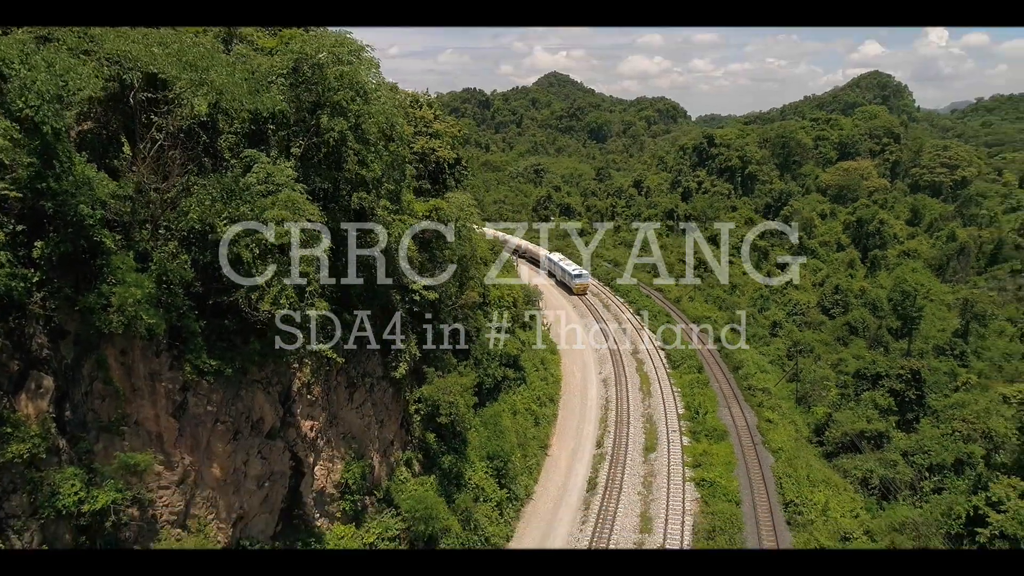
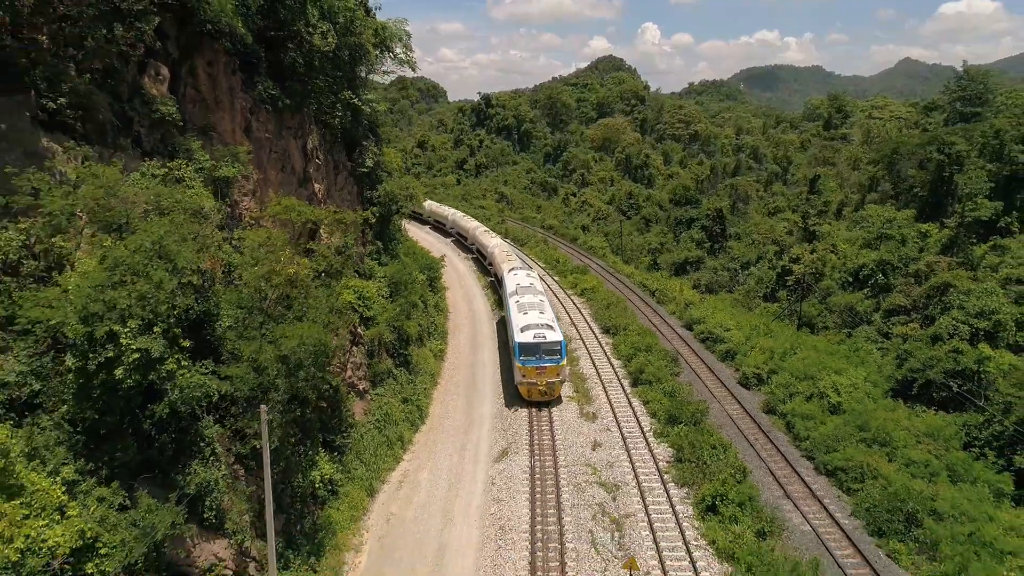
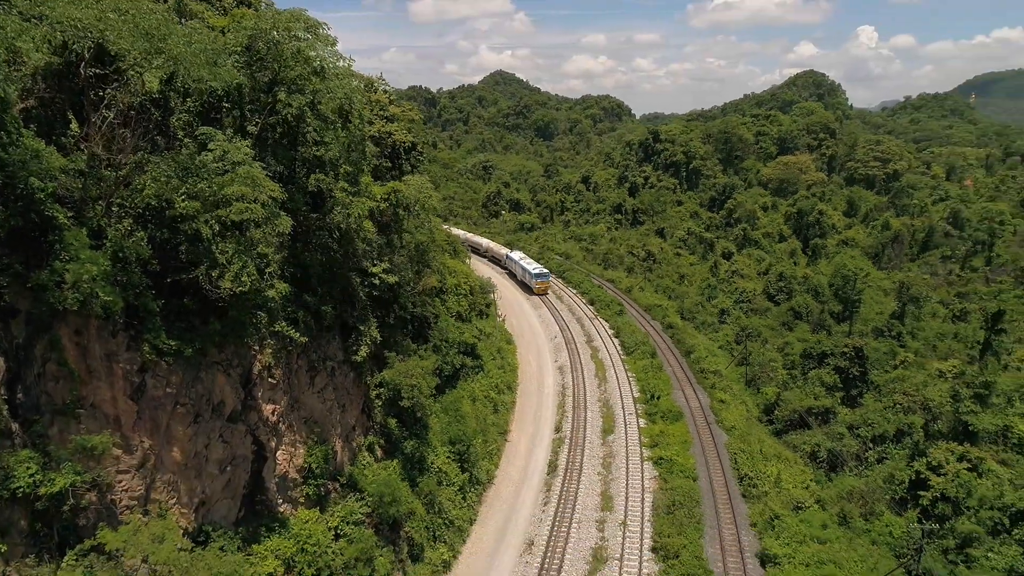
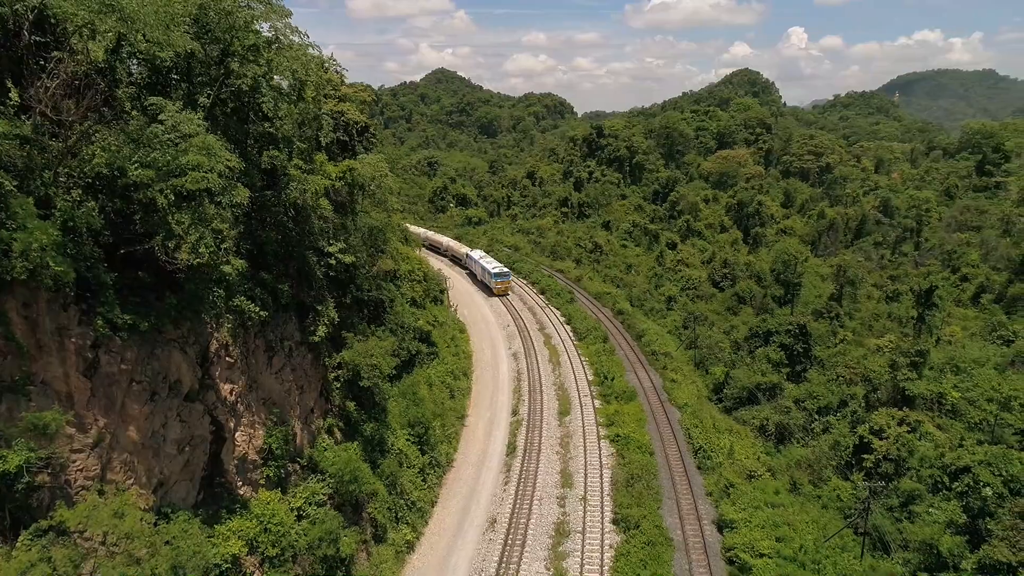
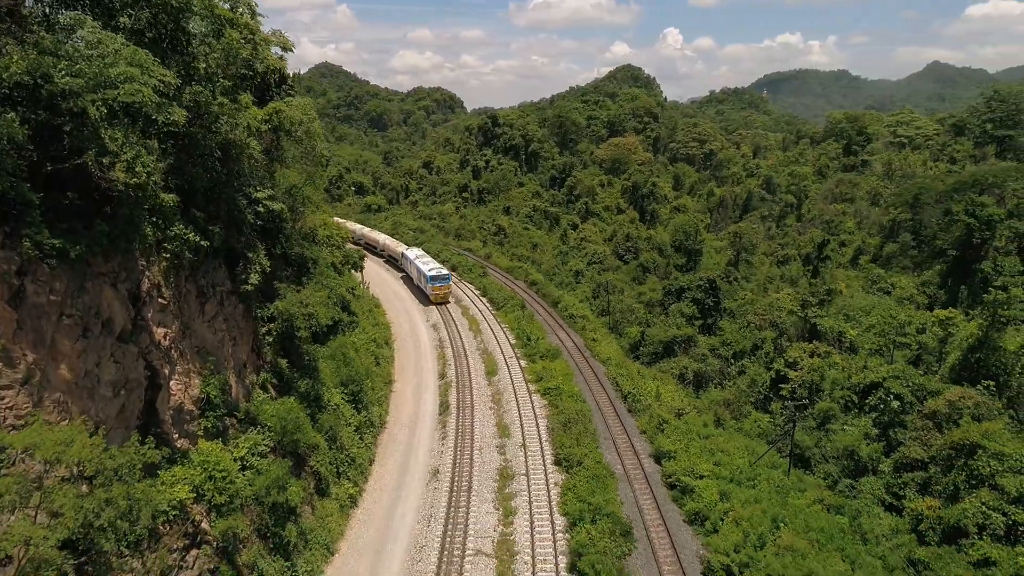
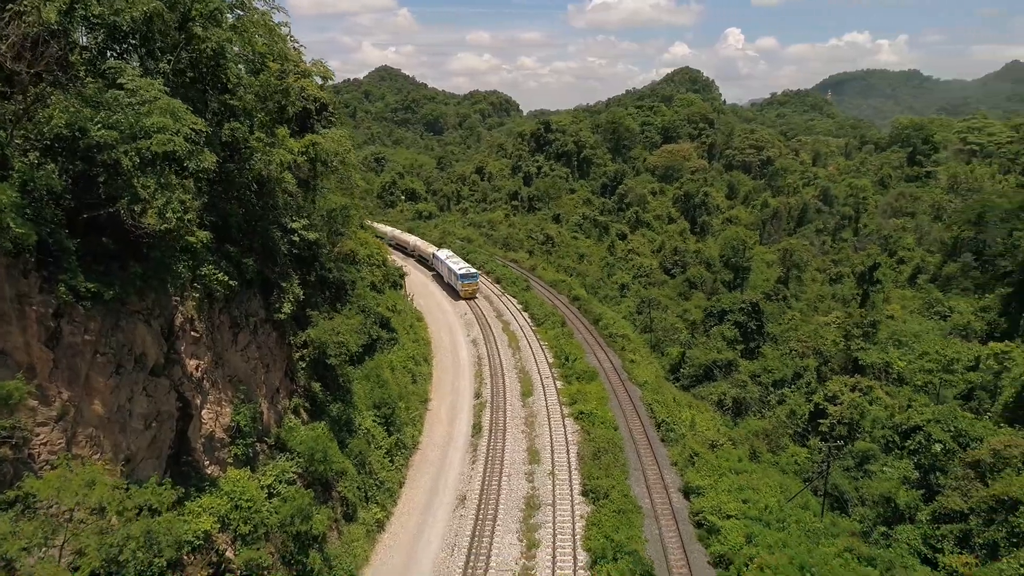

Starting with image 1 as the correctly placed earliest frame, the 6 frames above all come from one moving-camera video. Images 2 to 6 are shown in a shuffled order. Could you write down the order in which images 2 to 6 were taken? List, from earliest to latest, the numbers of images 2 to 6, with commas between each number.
3, 4, 6, 5, 2
